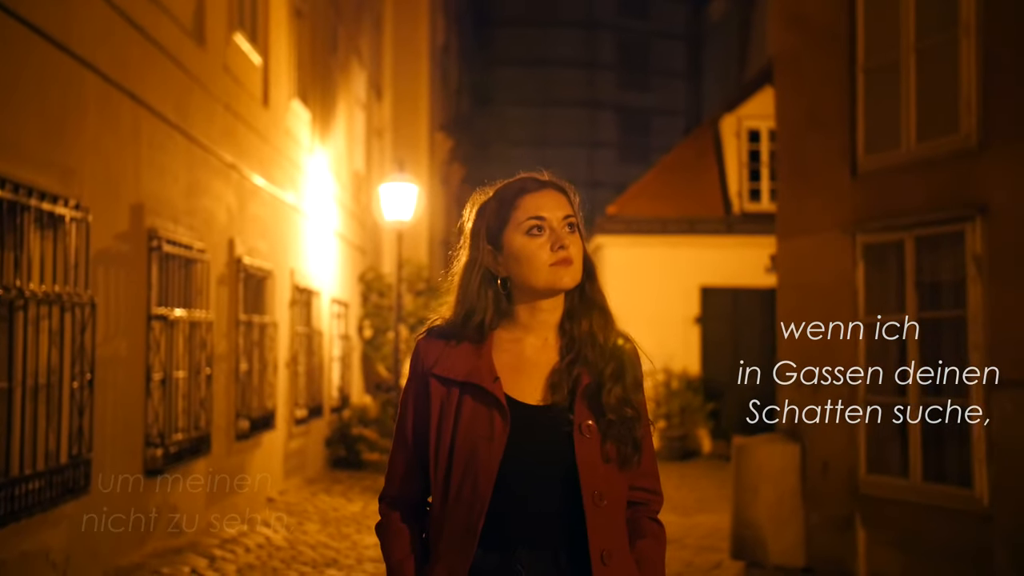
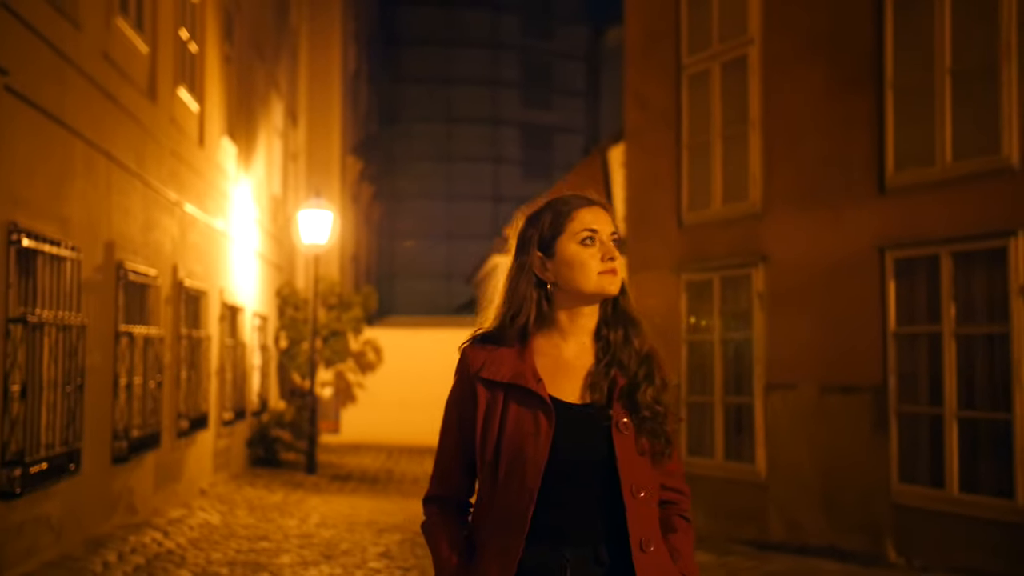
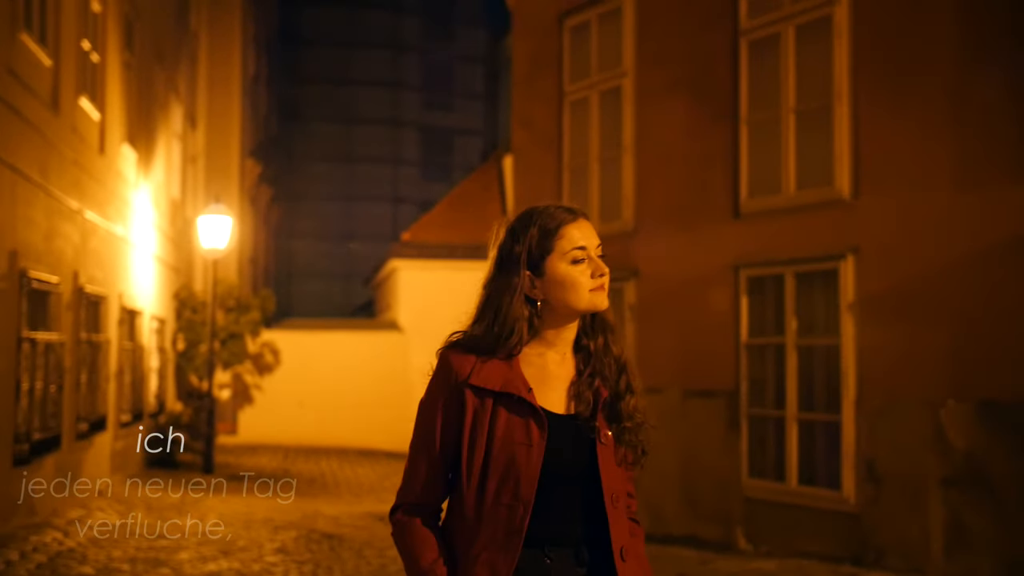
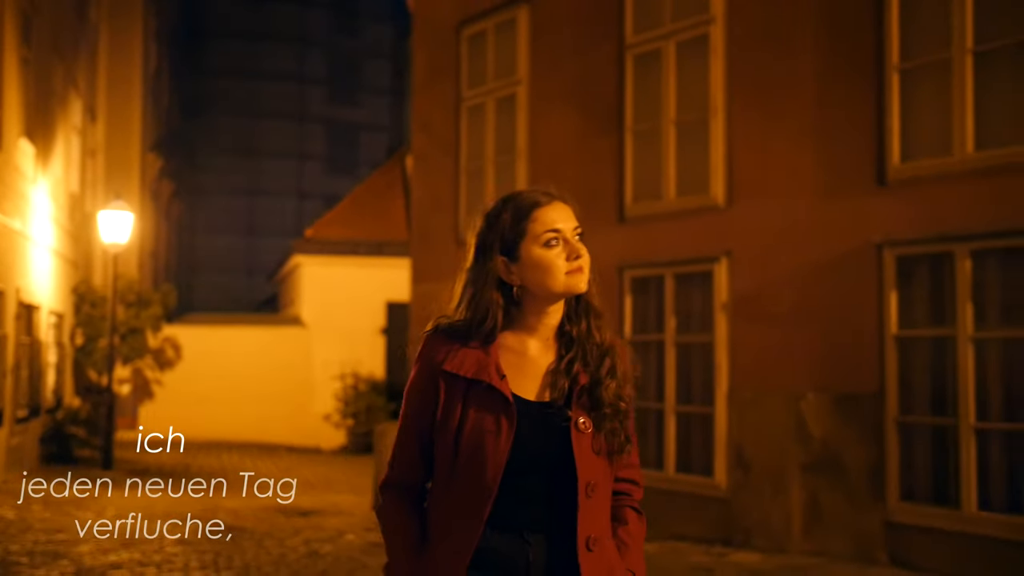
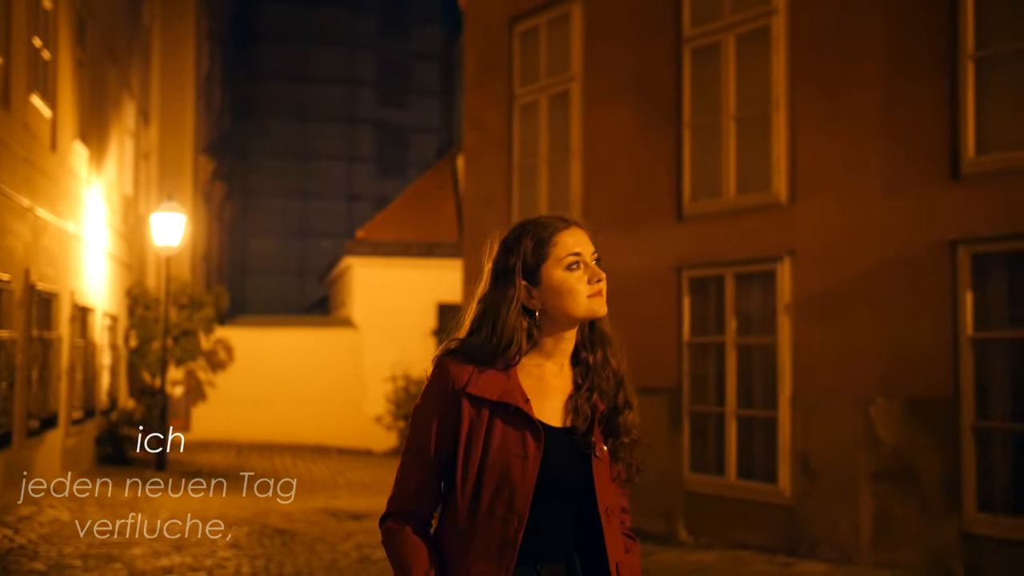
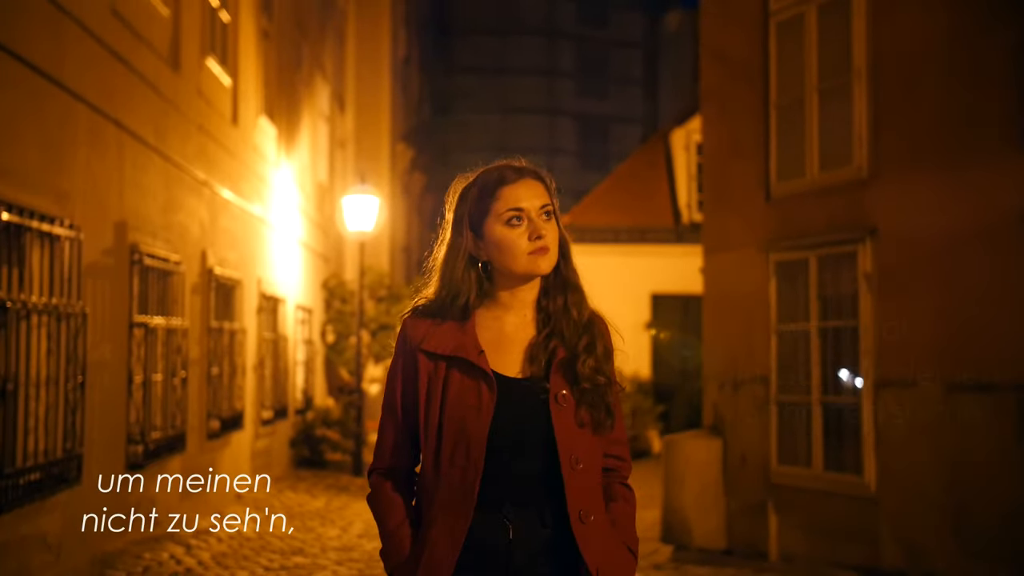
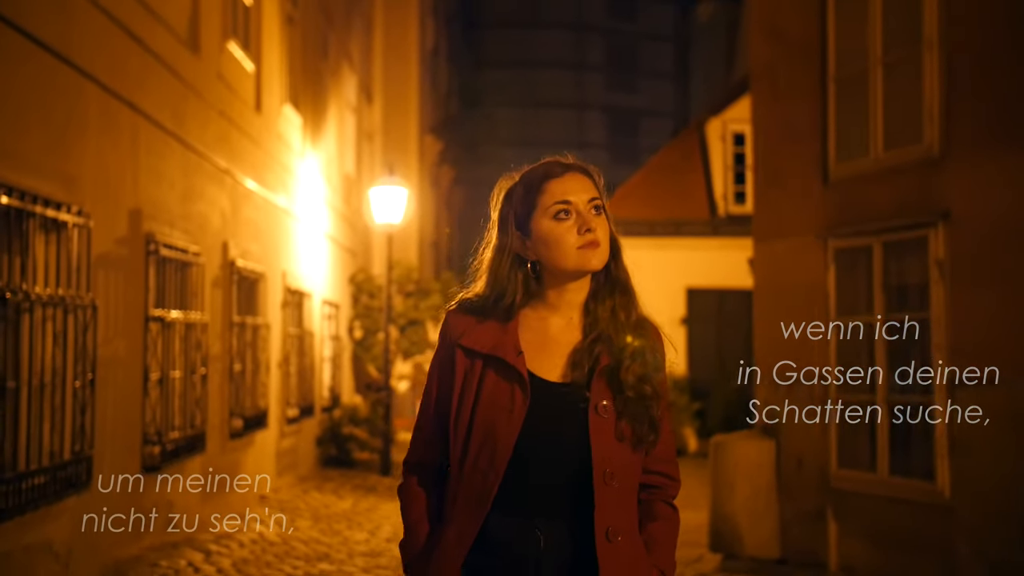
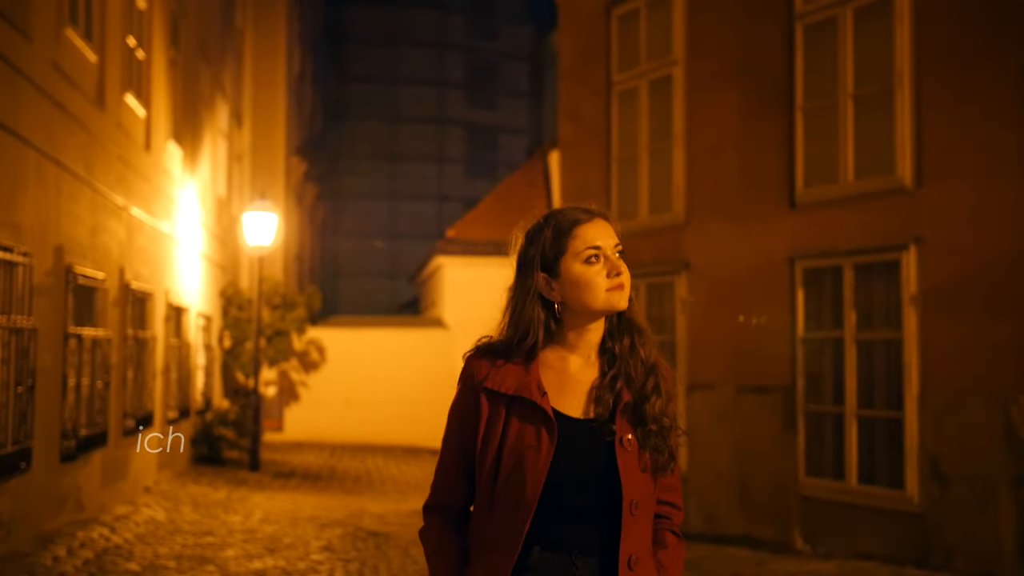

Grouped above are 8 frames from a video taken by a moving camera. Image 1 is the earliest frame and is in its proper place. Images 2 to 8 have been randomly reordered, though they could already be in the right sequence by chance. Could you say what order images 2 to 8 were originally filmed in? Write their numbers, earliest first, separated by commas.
7, 6, 2, 8, 3, 5, 4
